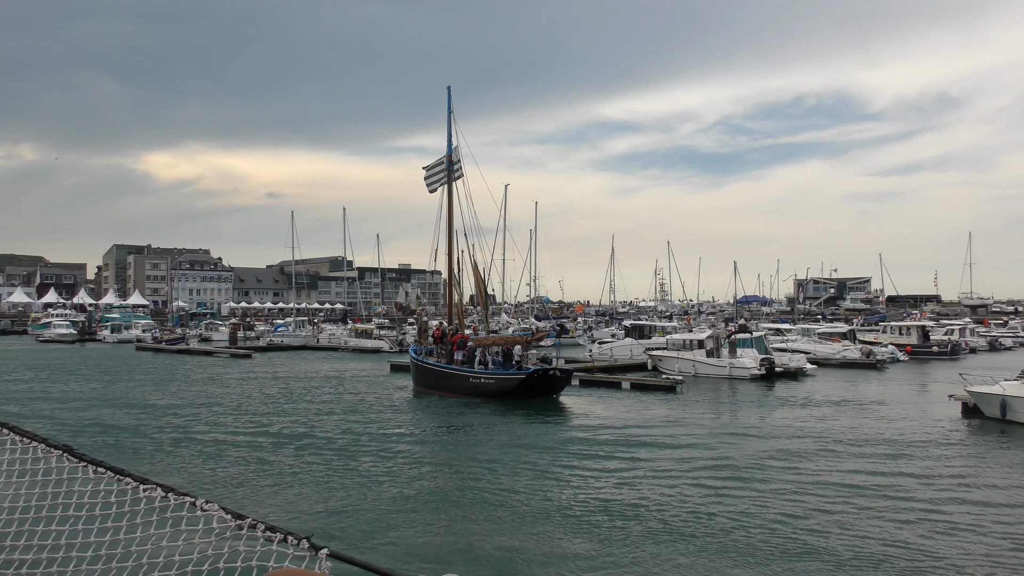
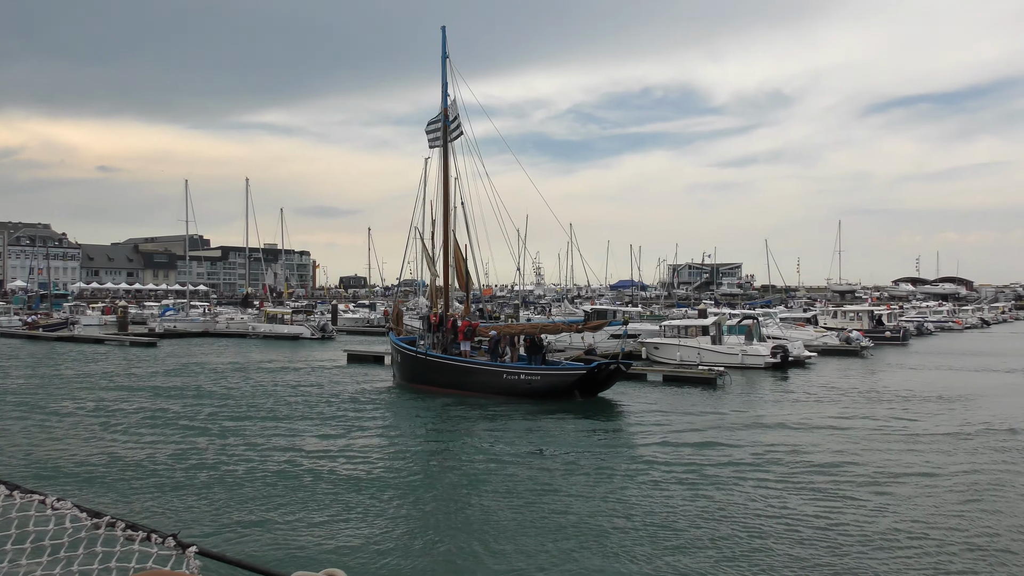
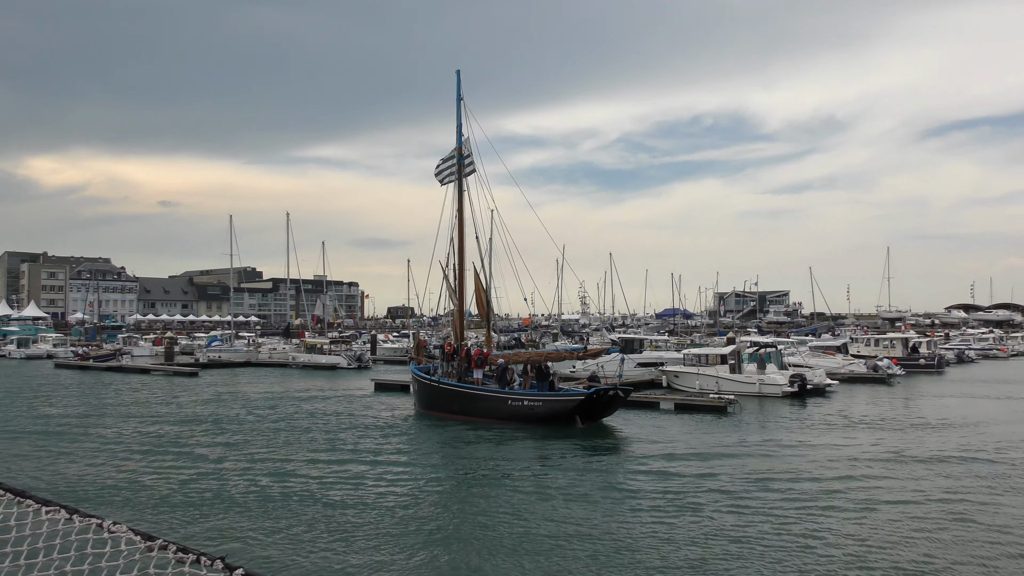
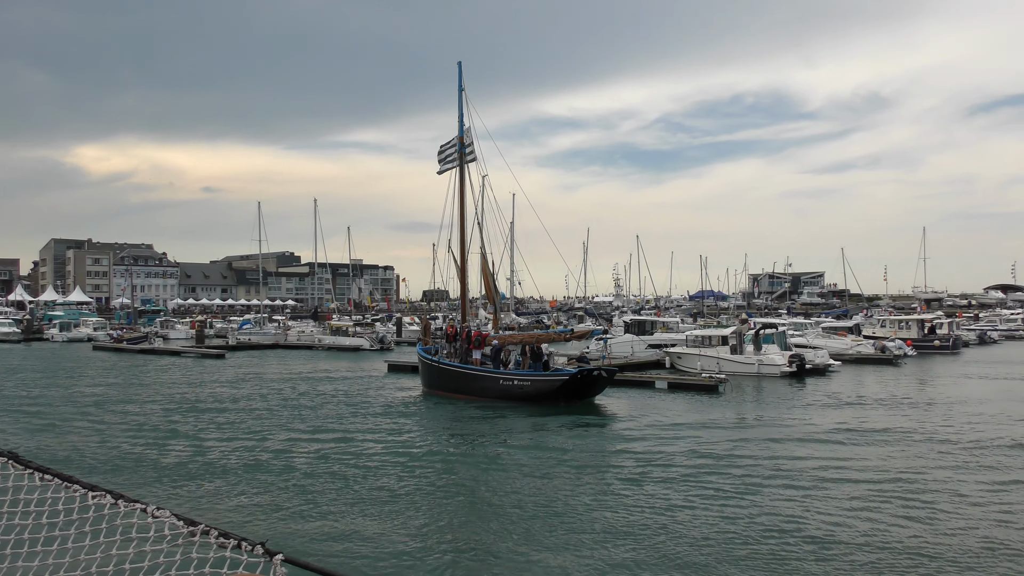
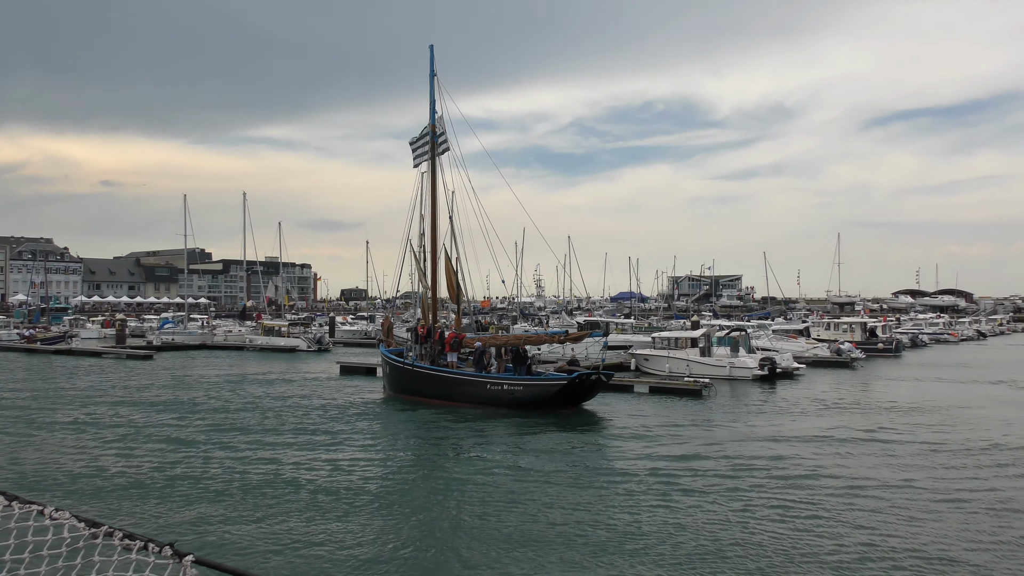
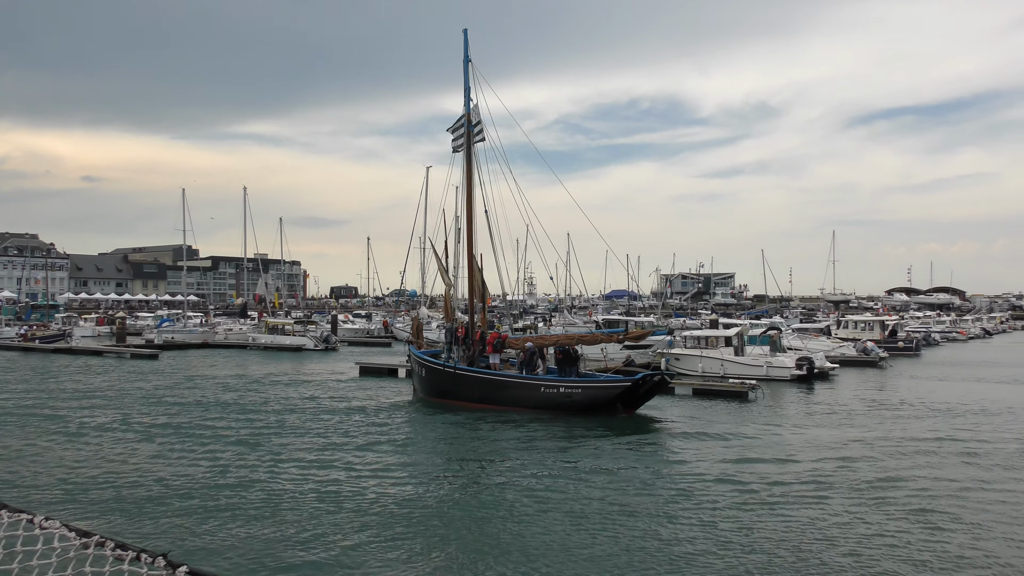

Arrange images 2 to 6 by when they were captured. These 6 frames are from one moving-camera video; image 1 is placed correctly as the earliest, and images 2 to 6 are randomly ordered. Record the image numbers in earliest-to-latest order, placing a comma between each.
4, 3, 5, 2, 6
